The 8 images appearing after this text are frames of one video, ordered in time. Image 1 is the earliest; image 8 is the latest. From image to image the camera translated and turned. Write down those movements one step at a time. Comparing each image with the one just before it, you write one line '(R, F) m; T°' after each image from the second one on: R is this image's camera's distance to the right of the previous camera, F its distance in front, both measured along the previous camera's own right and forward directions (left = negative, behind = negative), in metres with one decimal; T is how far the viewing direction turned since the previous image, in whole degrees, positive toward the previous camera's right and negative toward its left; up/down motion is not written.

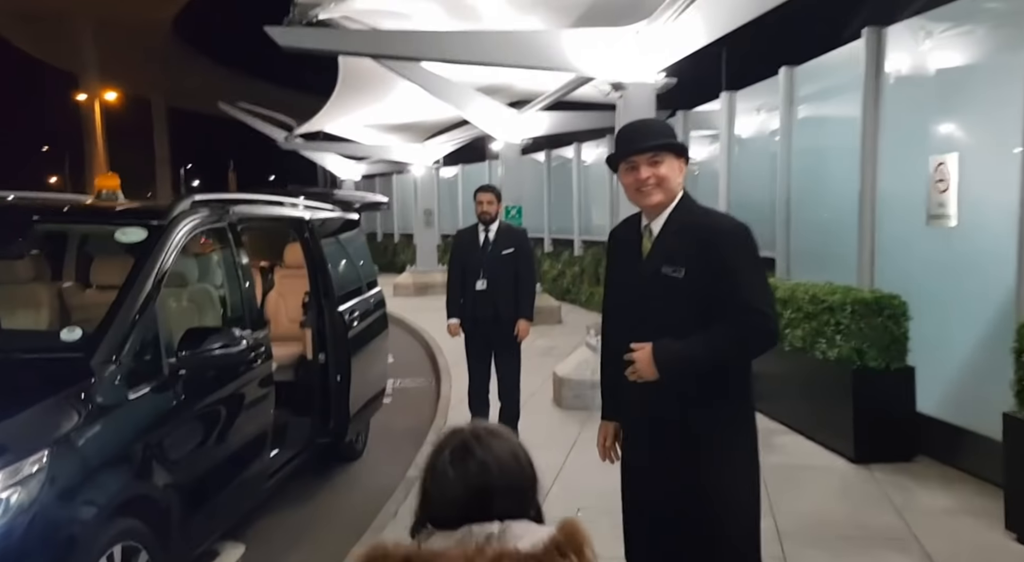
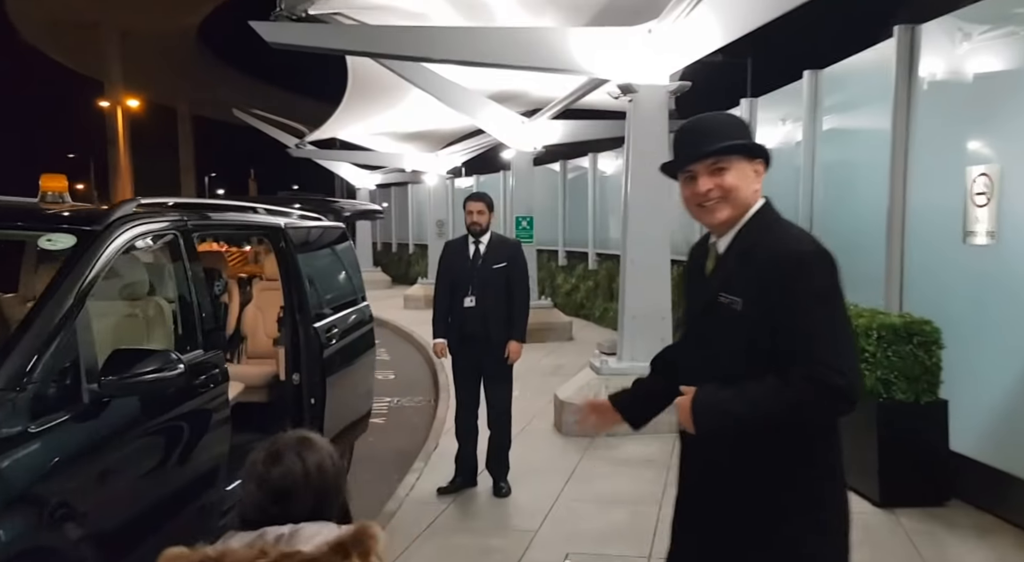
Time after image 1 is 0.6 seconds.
(+0.2, +0.4) m; -2°
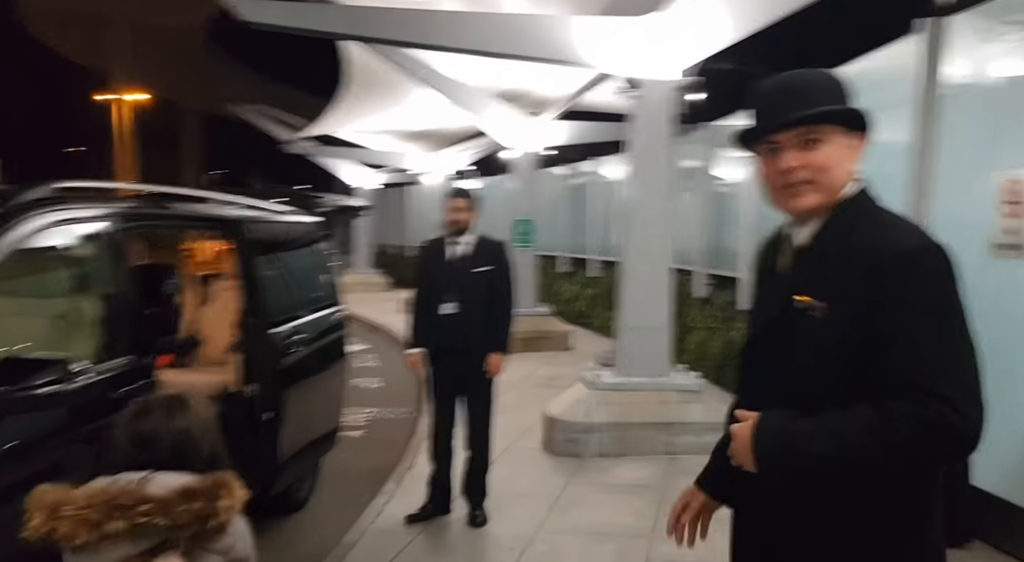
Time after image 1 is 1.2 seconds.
(+0.1, +0.5) m; 0°
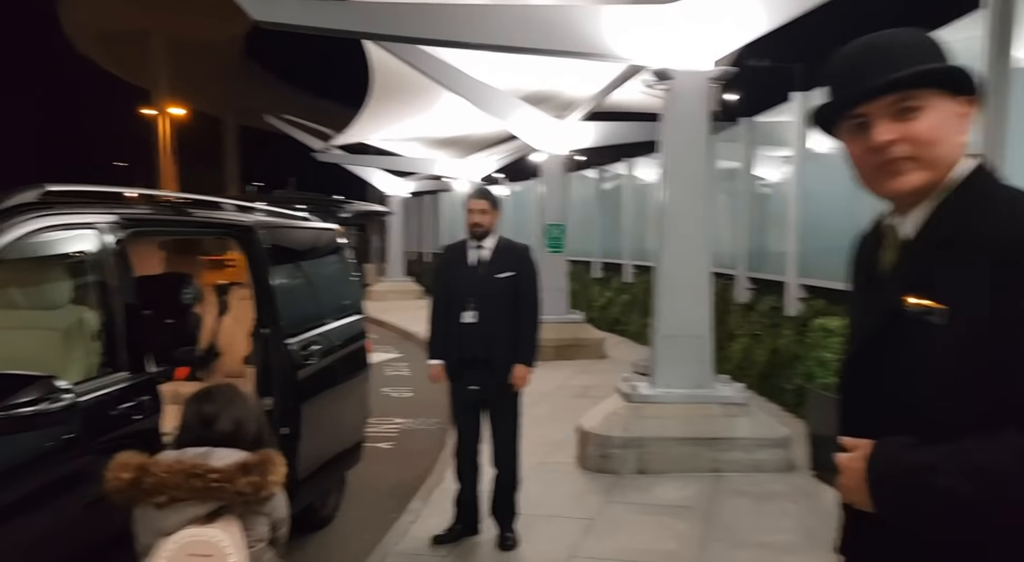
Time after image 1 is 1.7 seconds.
(0.0, +0.3) m; -3°
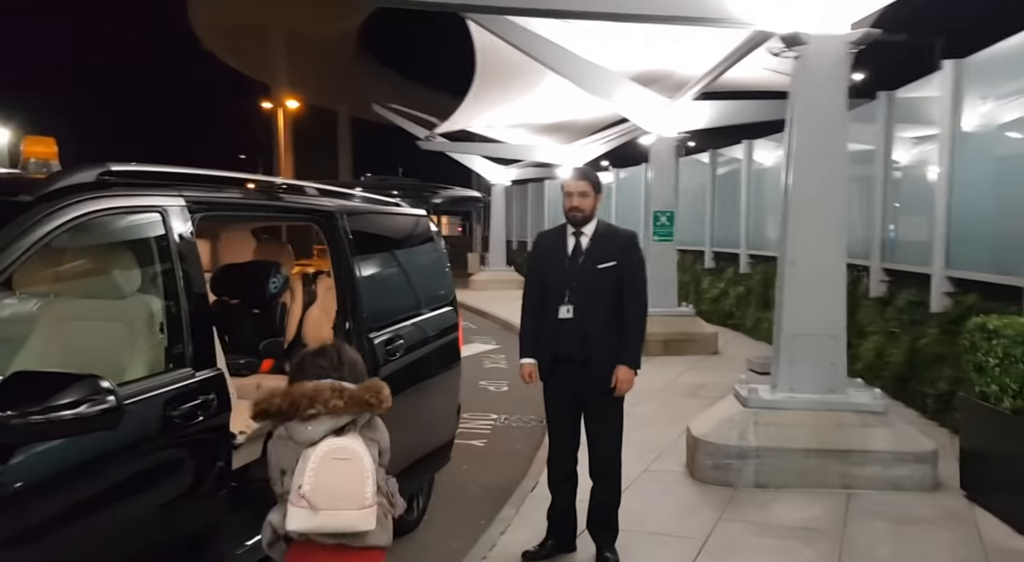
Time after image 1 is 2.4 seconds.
(0.0, +0.4) m; -8°
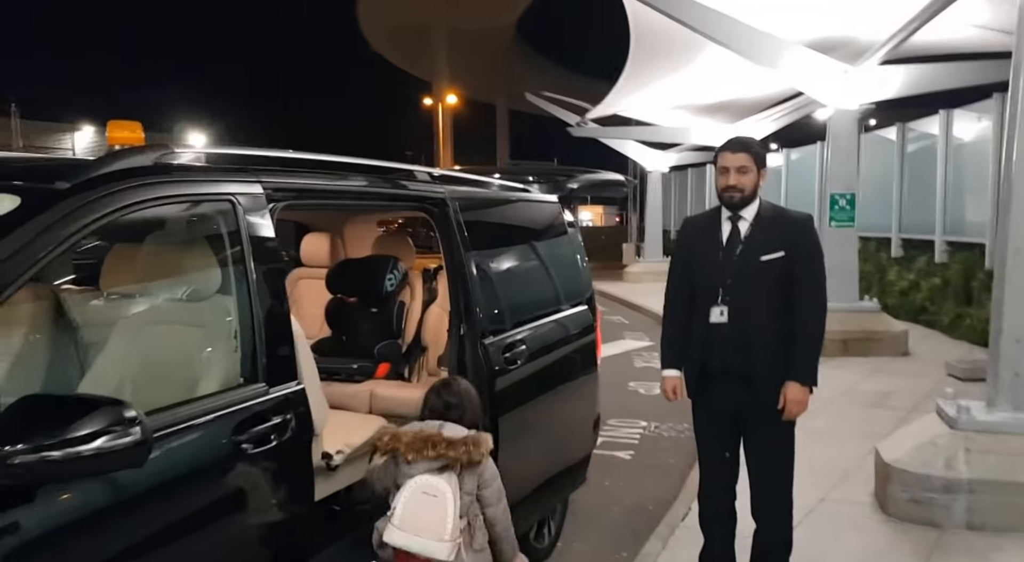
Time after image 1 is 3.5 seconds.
(+0.1, +0.6) m; -12°
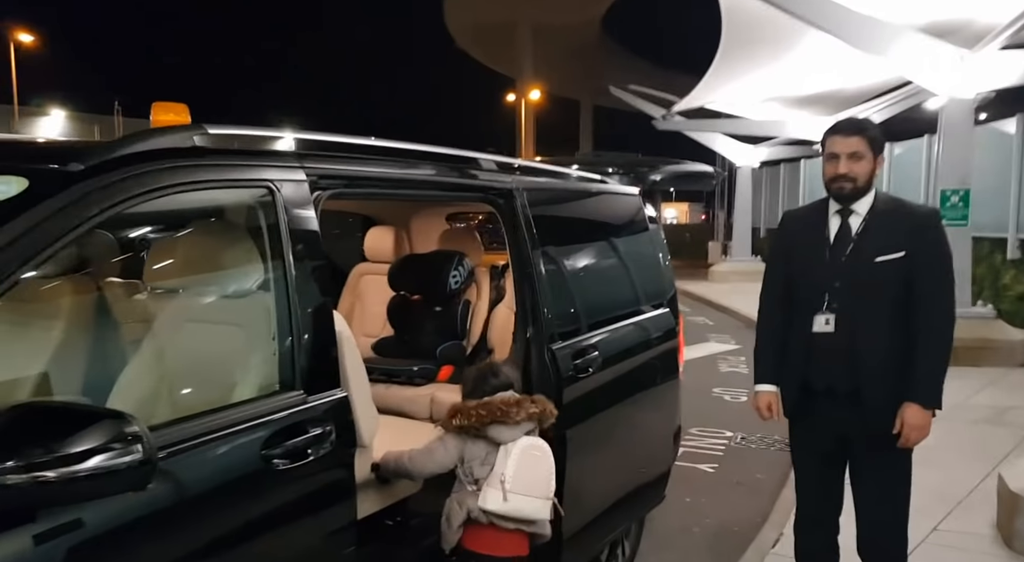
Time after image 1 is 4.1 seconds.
(0.0, +0.3) m; -6°
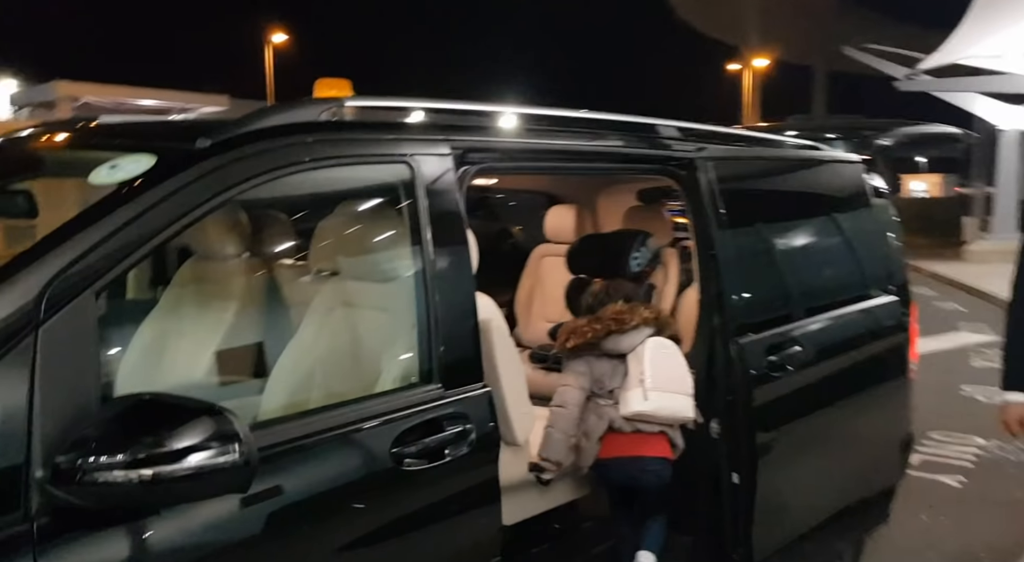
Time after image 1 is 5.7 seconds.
(+0.1, +0.3) m; -17°
